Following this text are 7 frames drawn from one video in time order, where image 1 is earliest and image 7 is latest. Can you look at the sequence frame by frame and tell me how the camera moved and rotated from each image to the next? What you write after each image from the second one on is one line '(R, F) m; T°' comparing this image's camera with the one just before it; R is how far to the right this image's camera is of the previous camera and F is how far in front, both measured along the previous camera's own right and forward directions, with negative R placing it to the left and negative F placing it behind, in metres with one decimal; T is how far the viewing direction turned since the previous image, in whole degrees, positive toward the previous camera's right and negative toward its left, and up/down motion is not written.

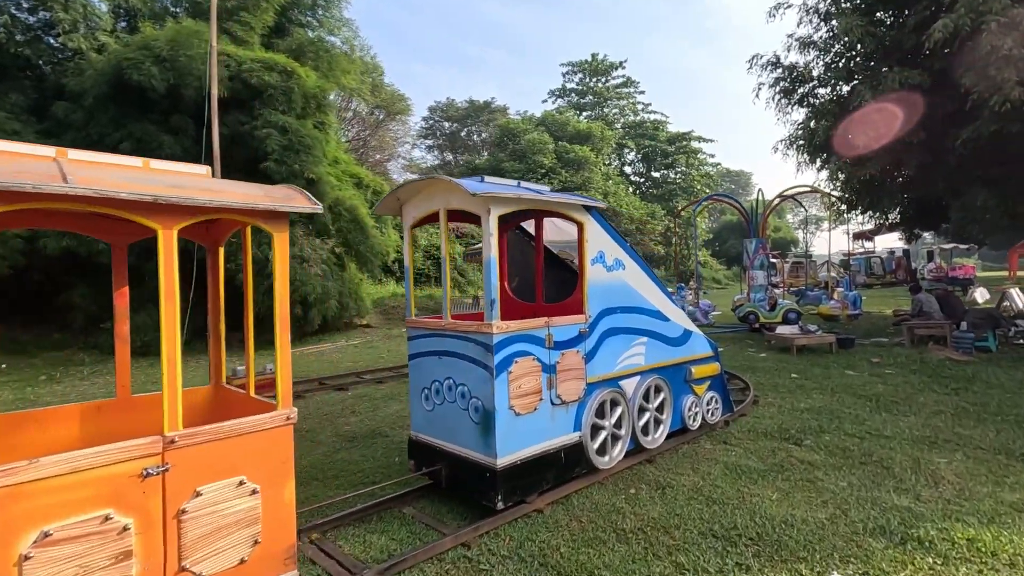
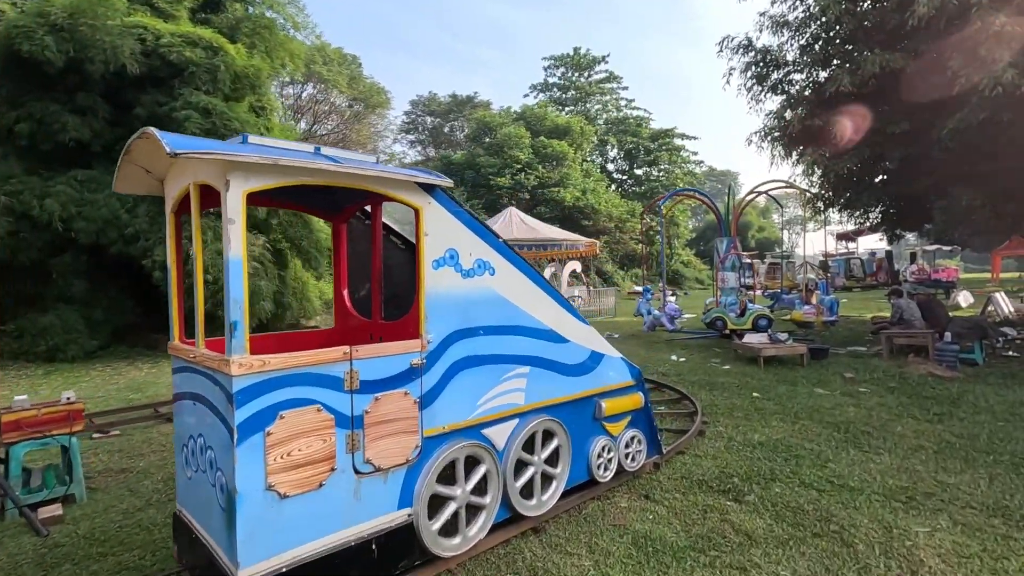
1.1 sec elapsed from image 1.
(+0.7, +0.9) m; +1°
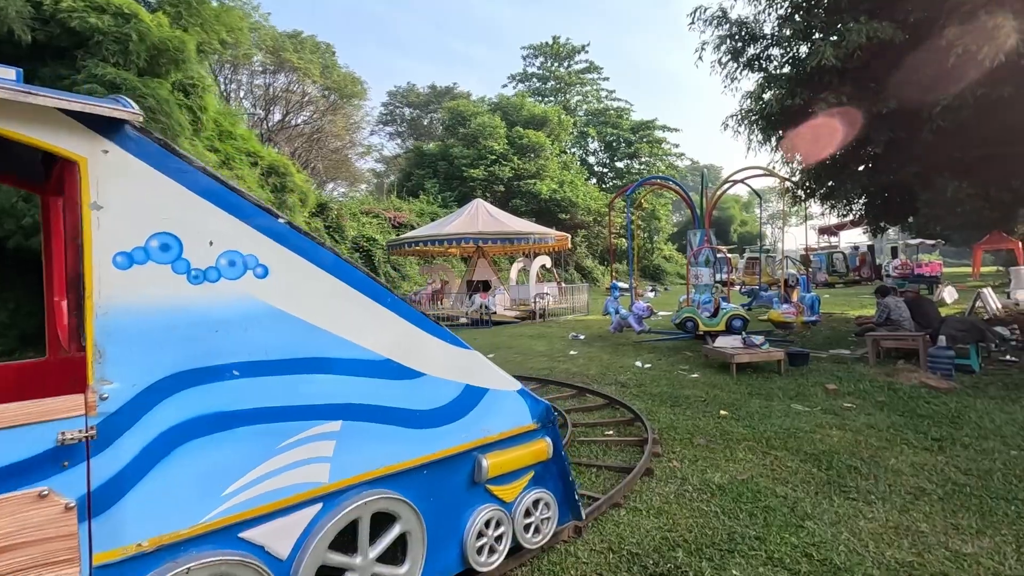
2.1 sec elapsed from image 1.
(+0.6, +0.9) m; +1°
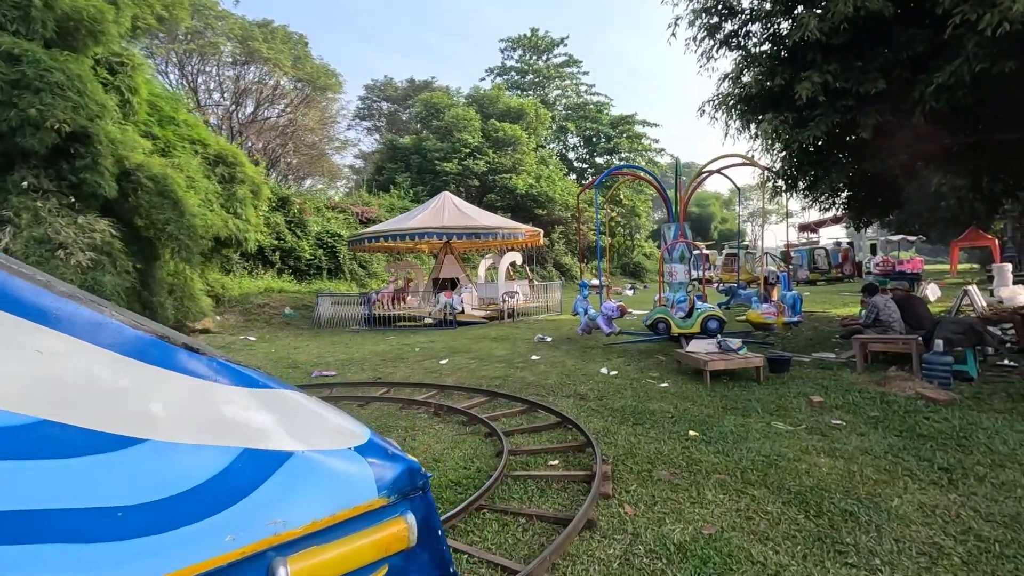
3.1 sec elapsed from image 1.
(+0.4, +0.8) m; +2°
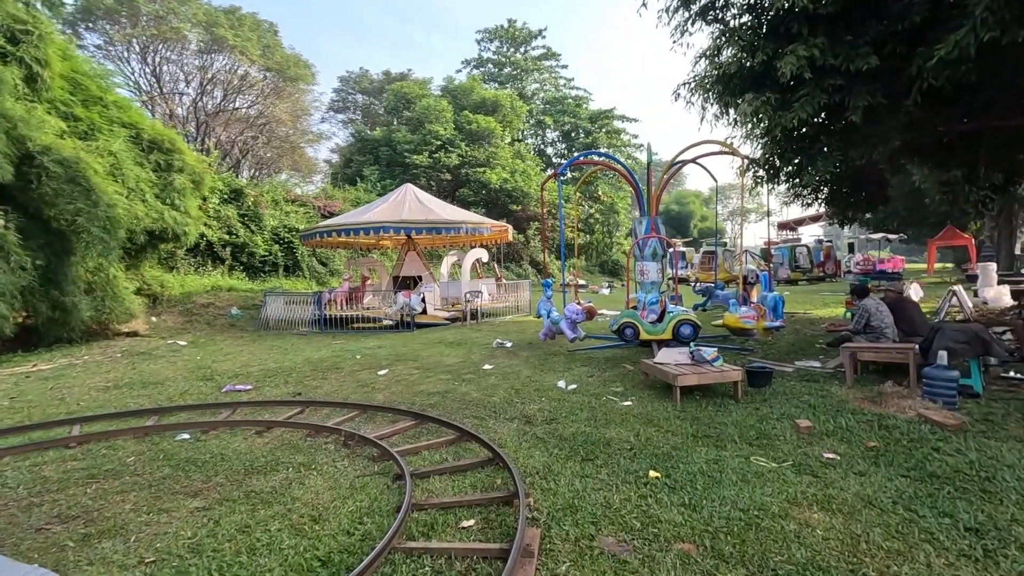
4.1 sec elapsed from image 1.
(+0.4, +0.9) m; +2°
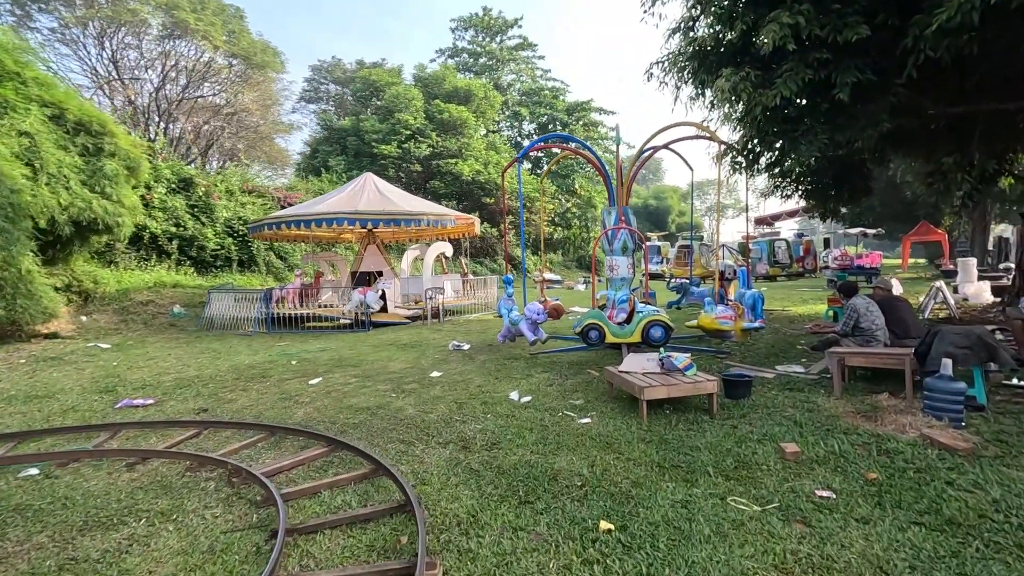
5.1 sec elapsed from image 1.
(+0.3, +0.7) m; +2°
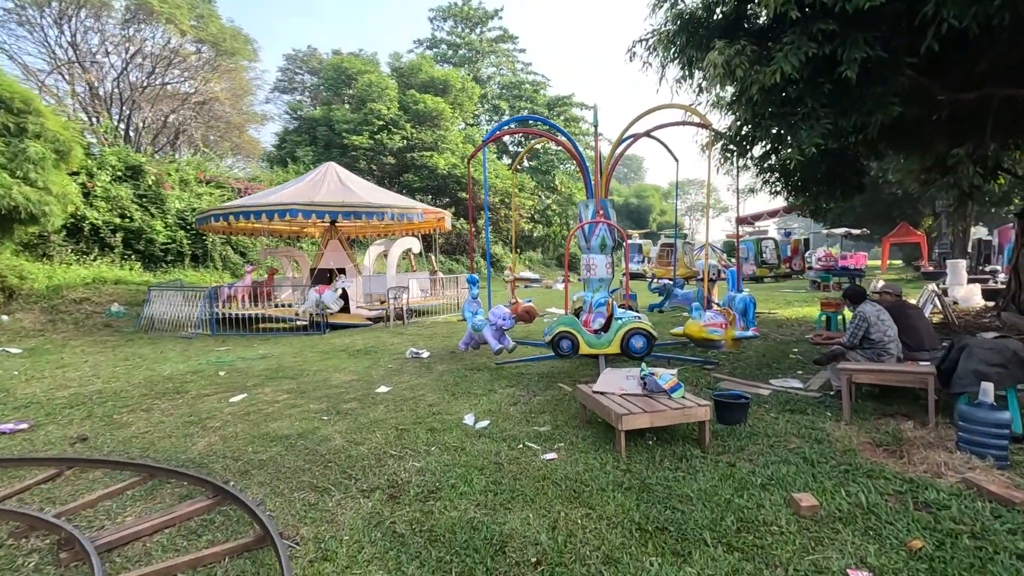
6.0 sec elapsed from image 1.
(+0.2, +0.8) m; +2°
